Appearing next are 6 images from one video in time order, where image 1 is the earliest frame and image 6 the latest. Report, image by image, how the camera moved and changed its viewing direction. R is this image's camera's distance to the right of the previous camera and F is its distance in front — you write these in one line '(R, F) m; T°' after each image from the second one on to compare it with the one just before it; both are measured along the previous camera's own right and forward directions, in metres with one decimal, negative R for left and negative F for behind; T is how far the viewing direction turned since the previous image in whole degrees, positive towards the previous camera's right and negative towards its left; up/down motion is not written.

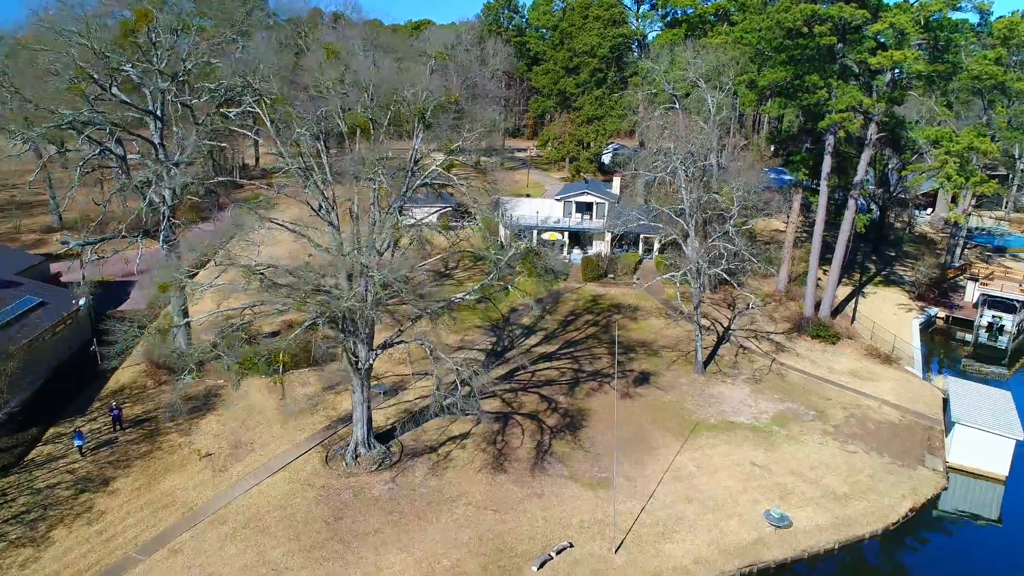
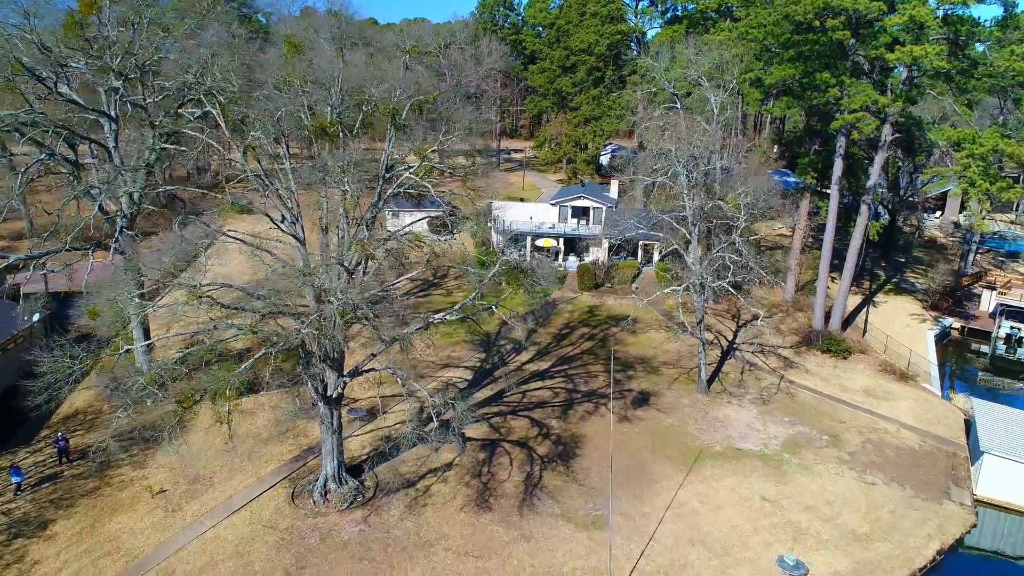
(+0.3, +1.7) m; 0°
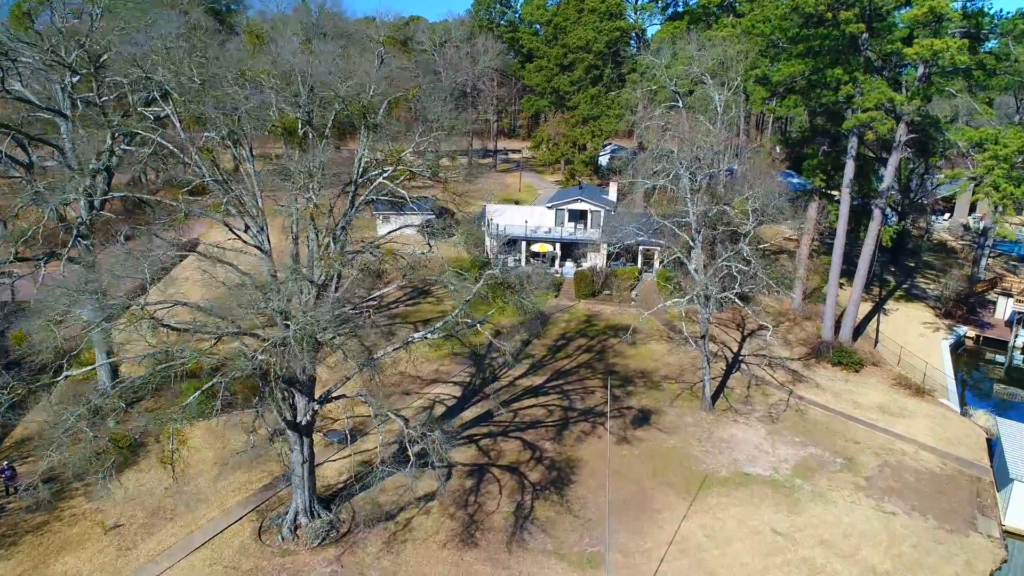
(+0.3, +1.4) m; 0°
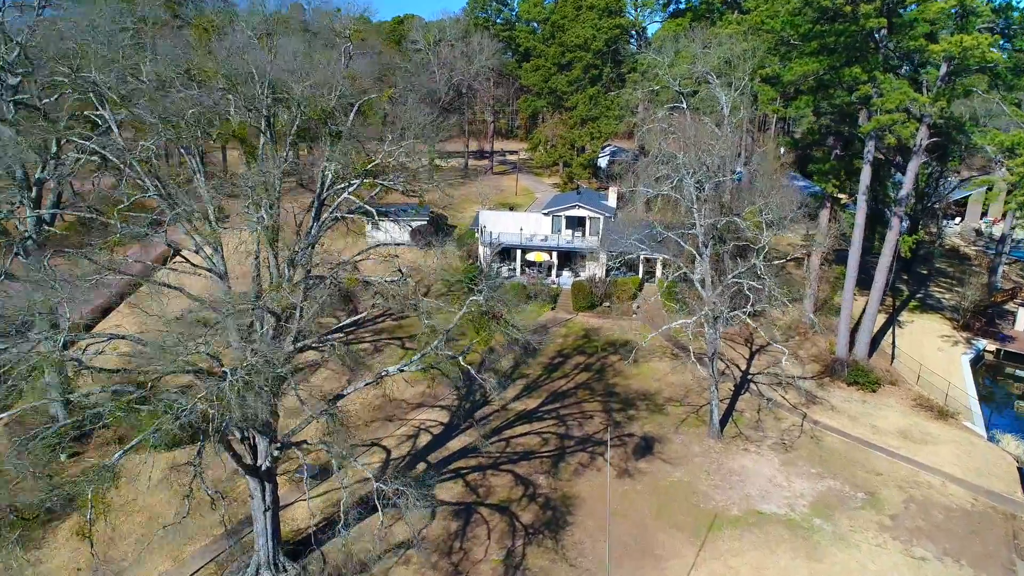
(+0.2, +1.6) m; 0°
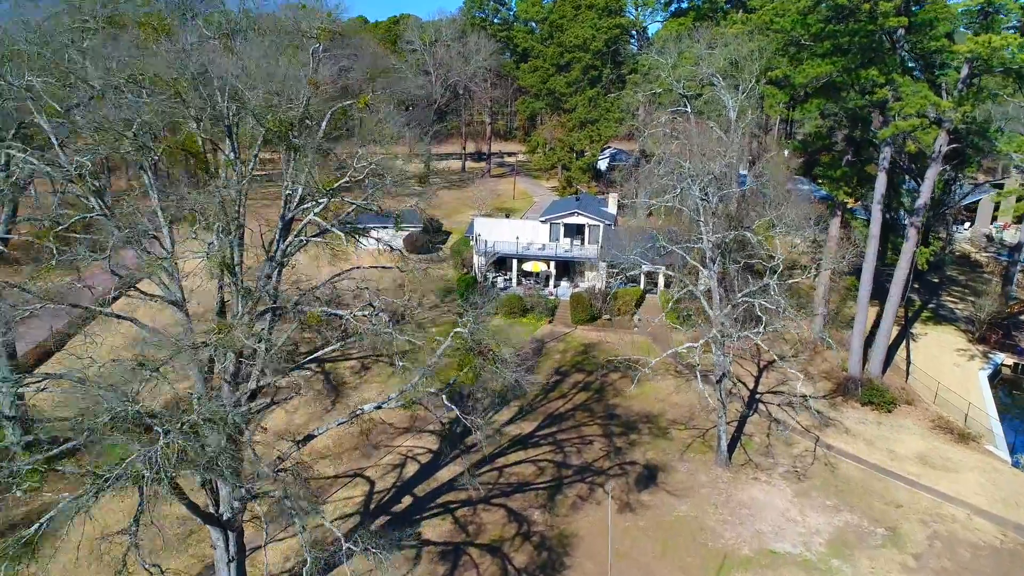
(+0.2, +1.2) m; 0°
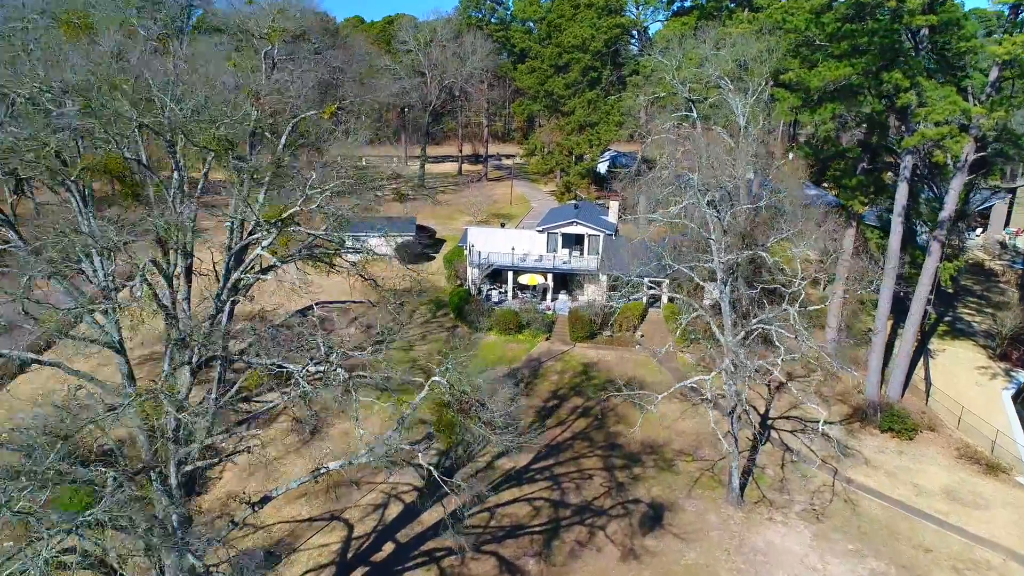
(+0.2, +1.4) m; 0°
